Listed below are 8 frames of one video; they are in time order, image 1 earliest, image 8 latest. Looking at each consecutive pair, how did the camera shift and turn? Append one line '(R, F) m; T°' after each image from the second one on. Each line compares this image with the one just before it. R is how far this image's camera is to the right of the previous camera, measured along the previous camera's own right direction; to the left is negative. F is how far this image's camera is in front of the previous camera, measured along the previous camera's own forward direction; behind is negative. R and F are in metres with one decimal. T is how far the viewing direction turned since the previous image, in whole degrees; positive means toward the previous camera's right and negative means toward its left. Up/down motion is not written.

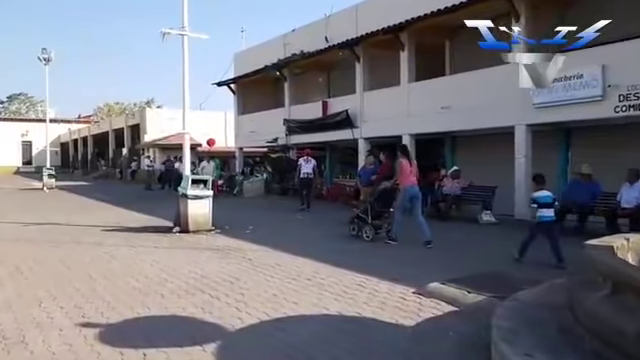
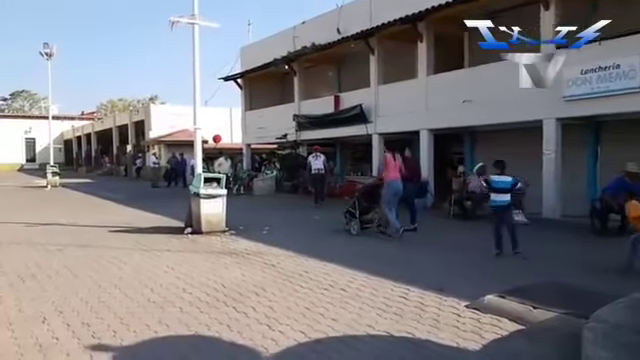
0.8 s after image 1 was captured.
(-0.5, +0.8) m; 0°
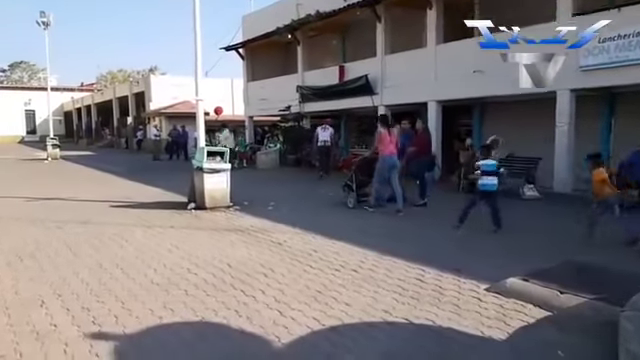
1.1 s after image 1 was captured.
(-0.1, +0.4) m; 0°
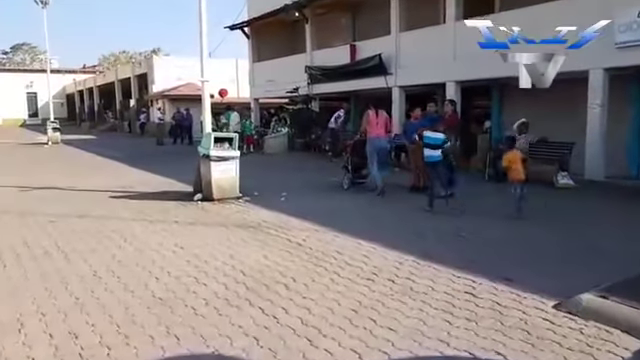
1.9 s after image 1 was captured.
(-0.3, +1.0) m; -1°
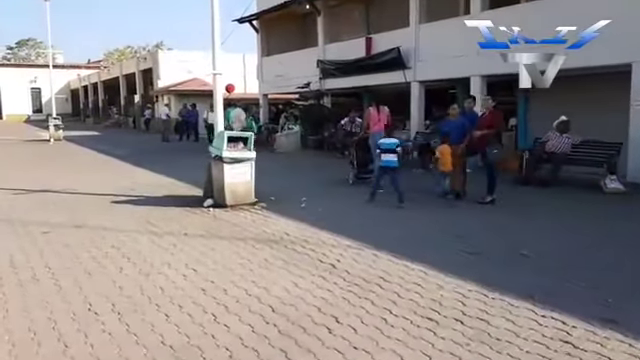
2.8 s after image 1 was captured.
(-0.5, +1.1) m; -1°
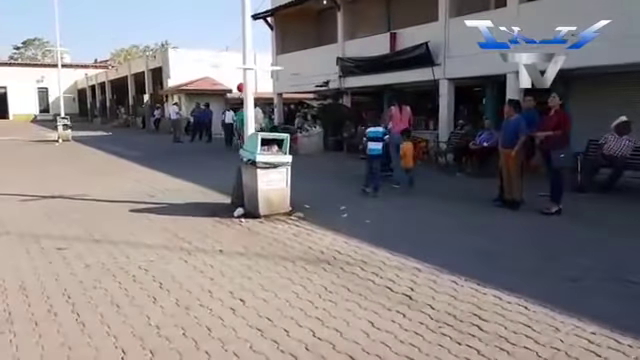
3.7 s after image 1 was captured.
(-0.8, +1.0) m; -1°
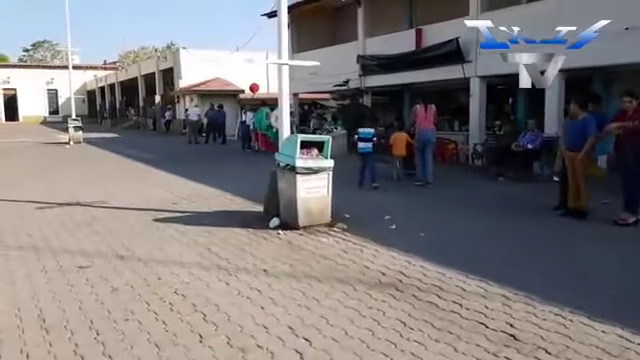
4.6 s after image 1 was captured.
(-0.7, +0.9) m; -1°
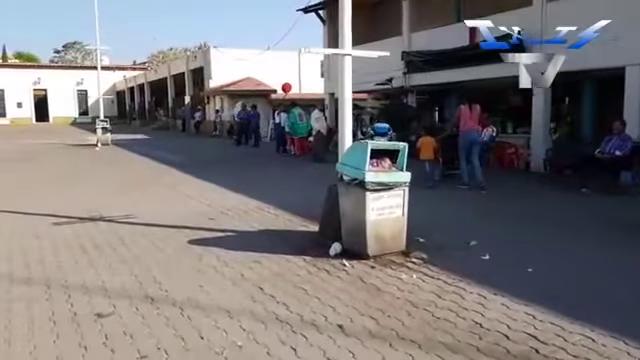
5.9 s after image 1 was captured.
(-0.7, +1.5) m; -3°
